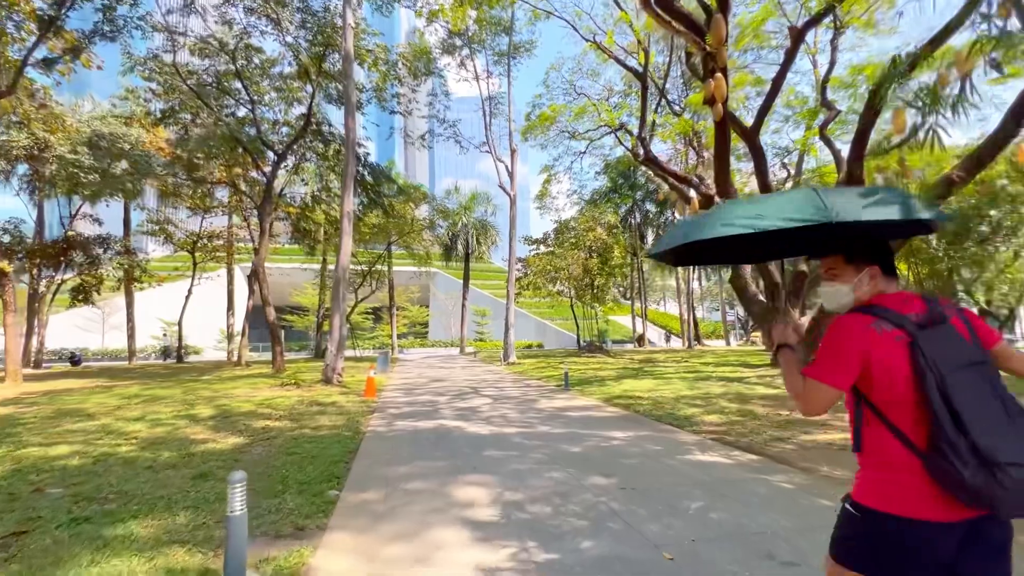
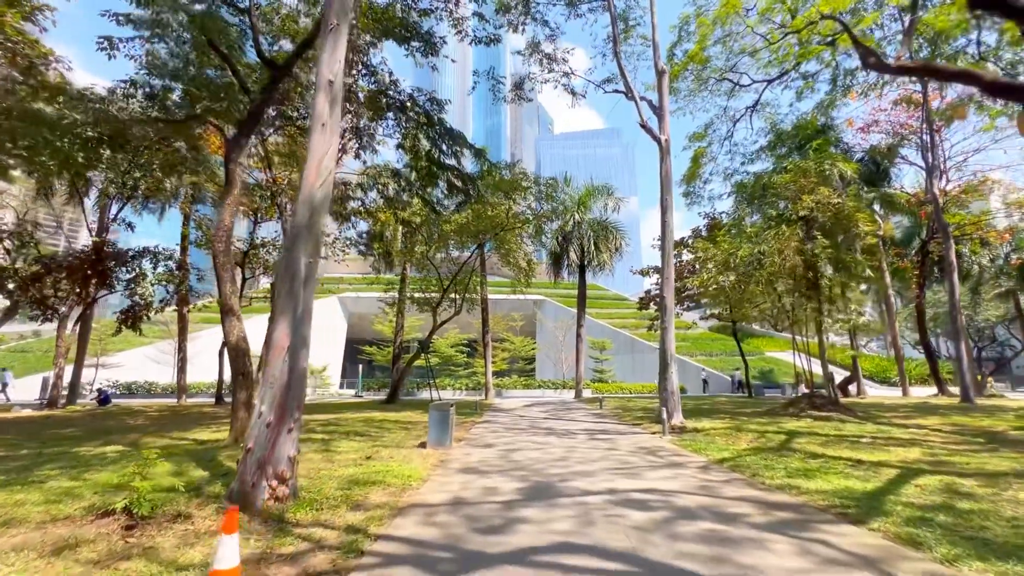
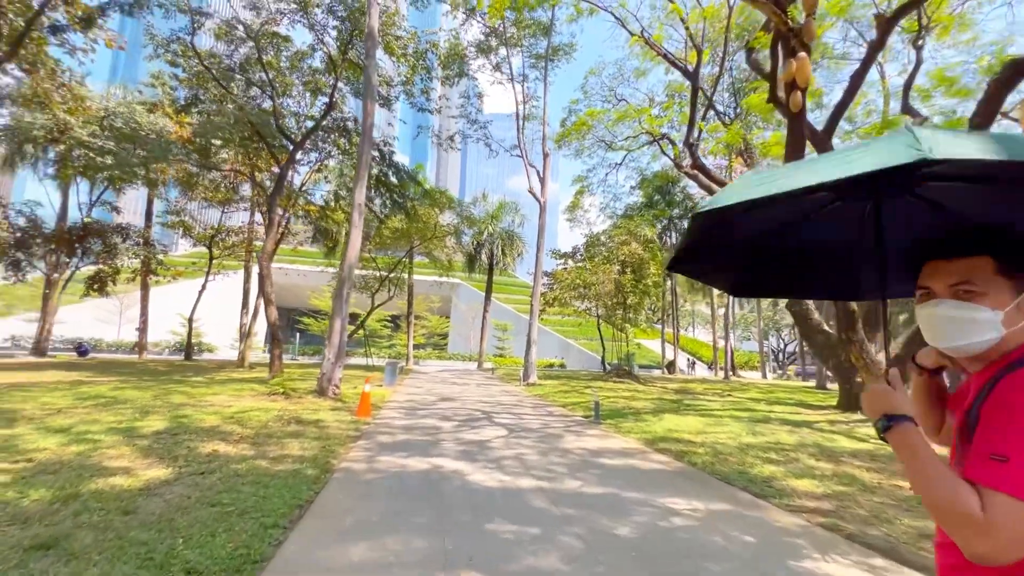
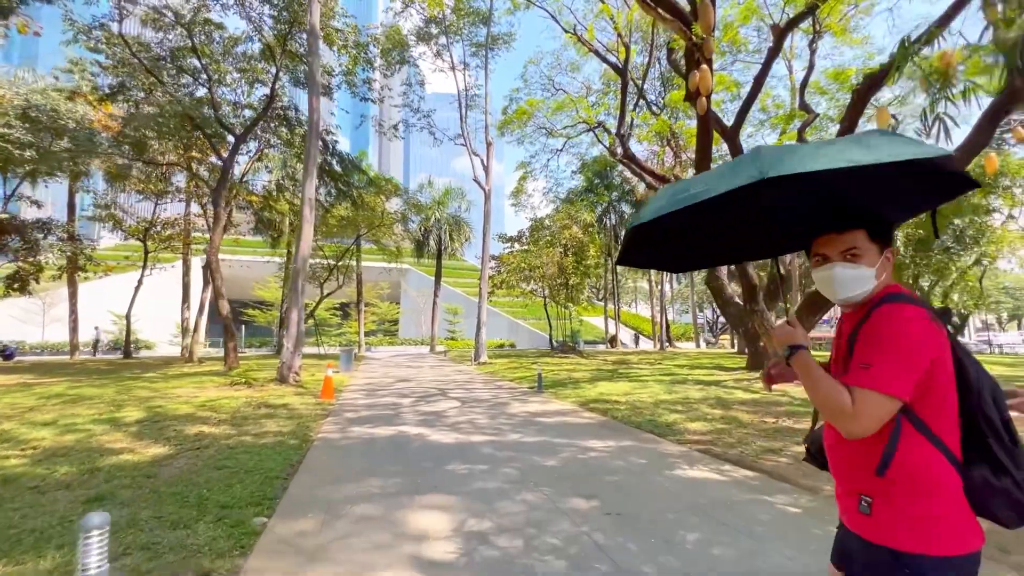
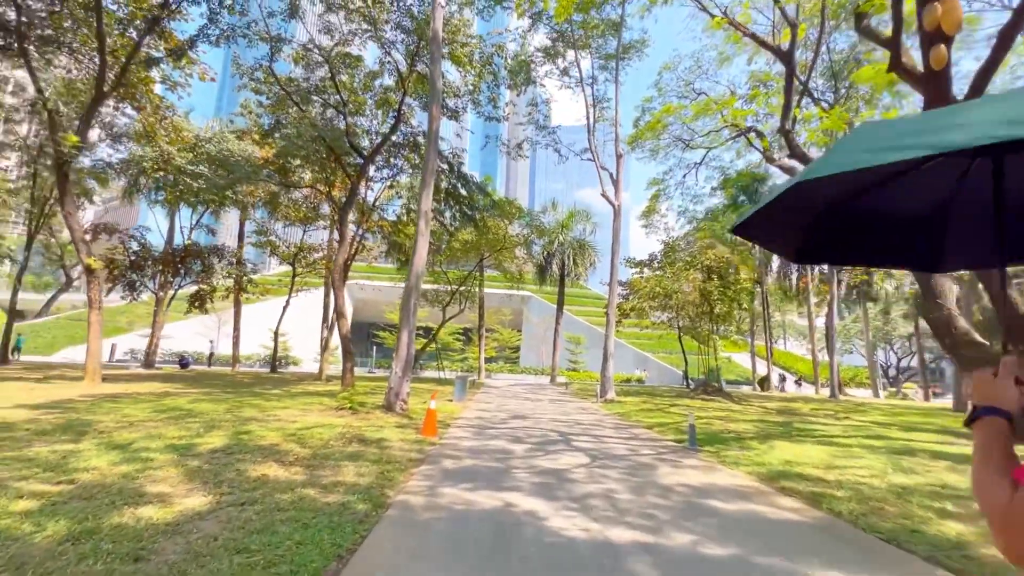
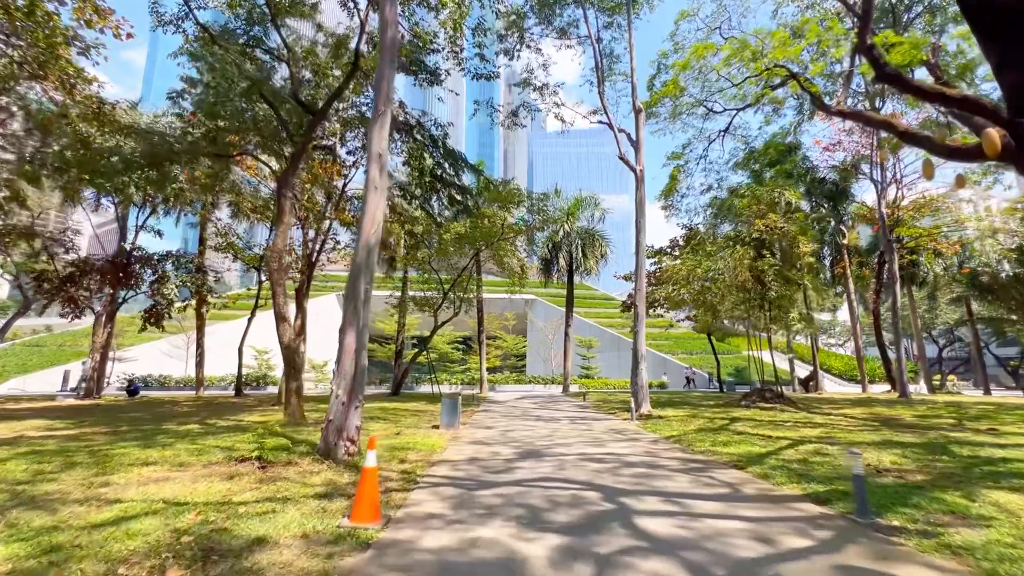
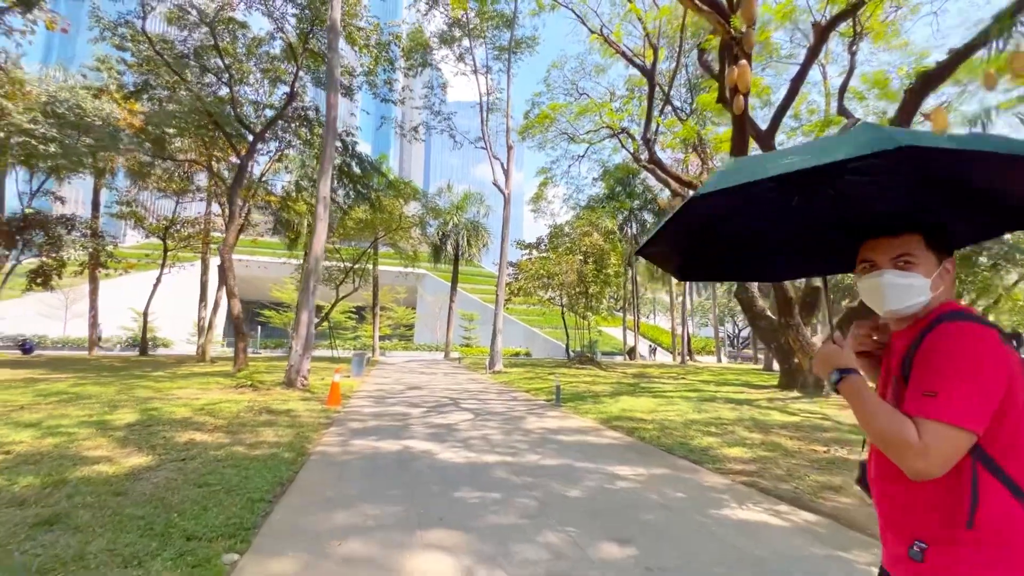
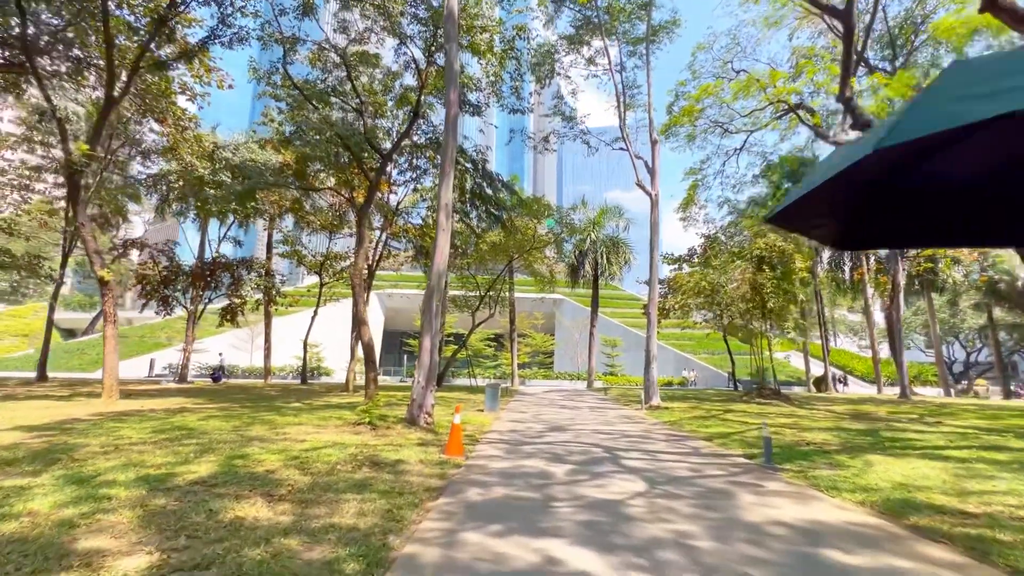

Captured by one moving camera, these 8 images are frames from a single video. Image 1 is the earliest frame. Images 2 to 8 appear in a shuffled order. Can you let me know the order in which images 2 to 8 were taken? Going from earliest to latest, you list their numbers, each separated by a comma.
4, 7, 3, 5, 8, 6, 2
